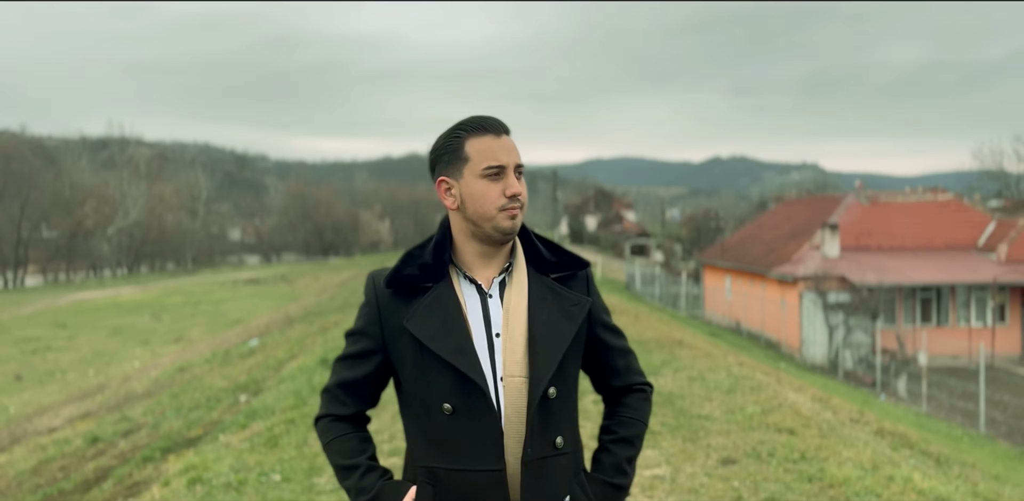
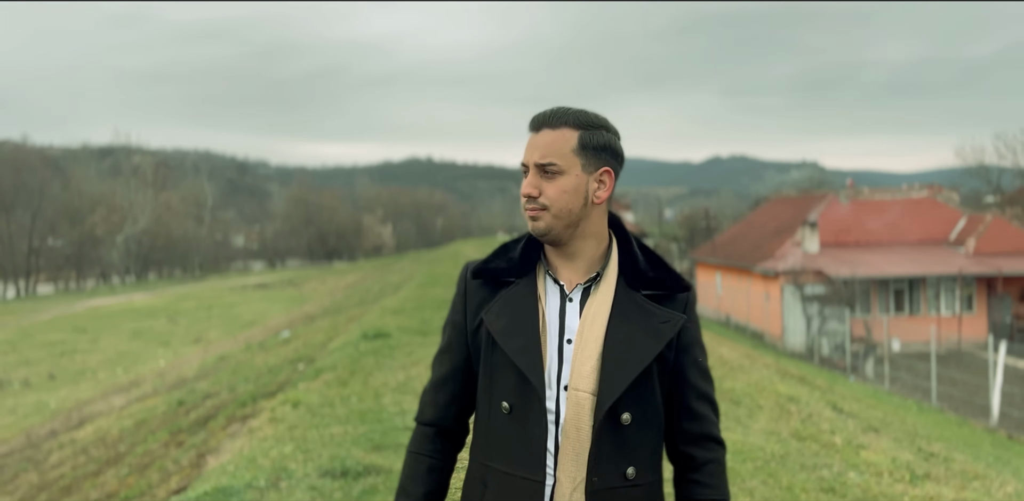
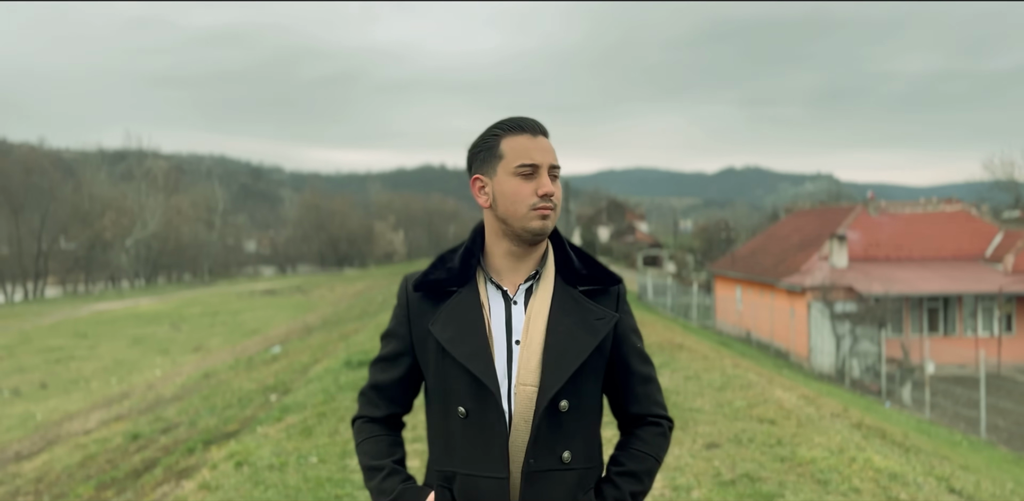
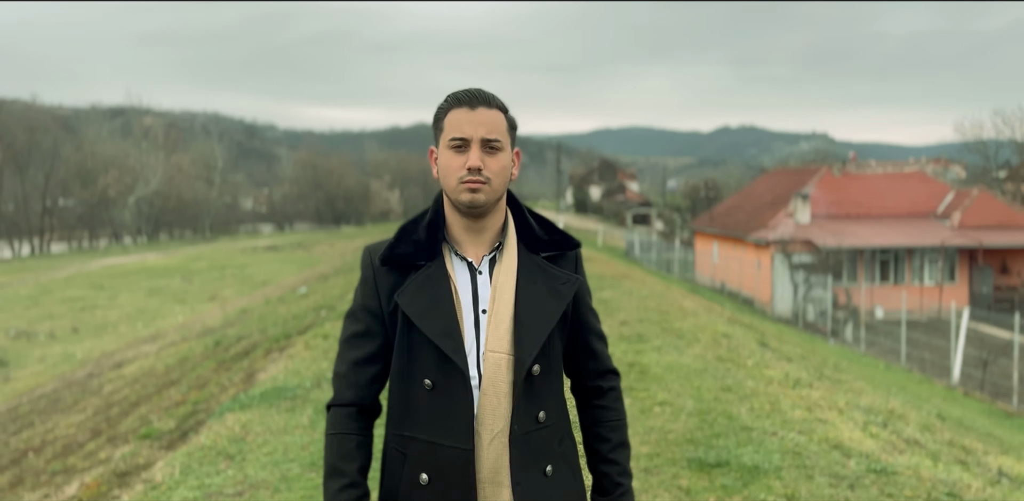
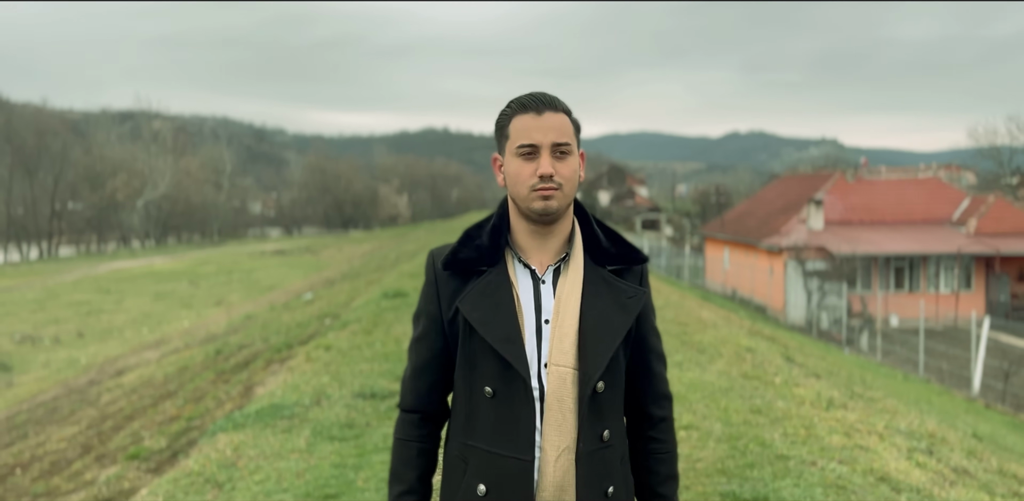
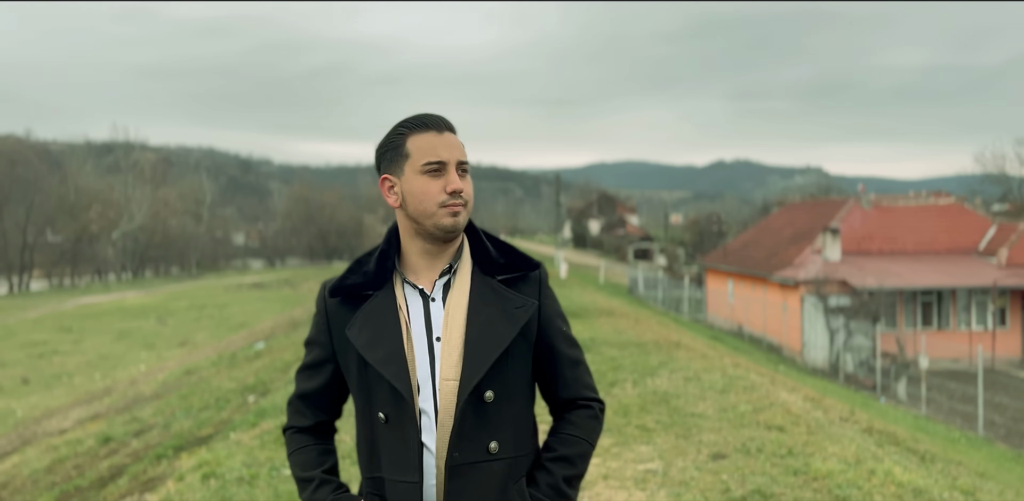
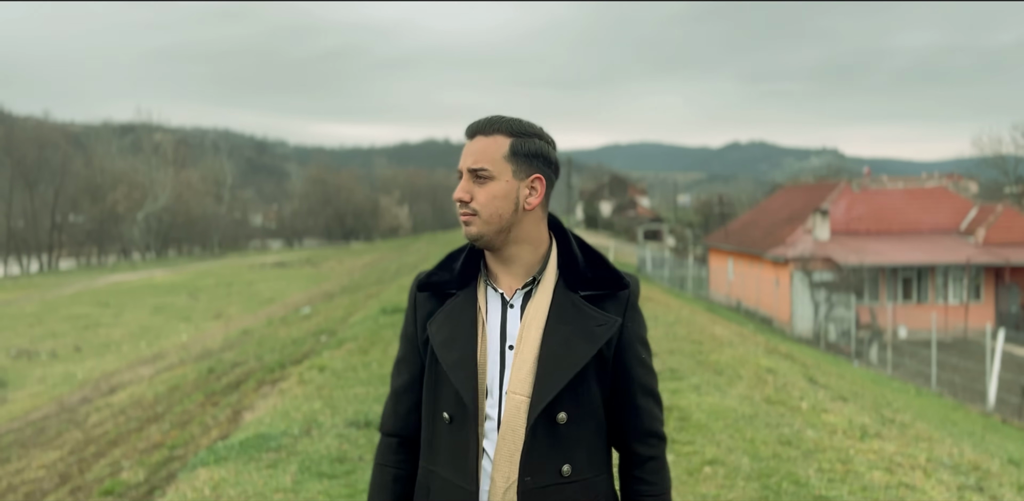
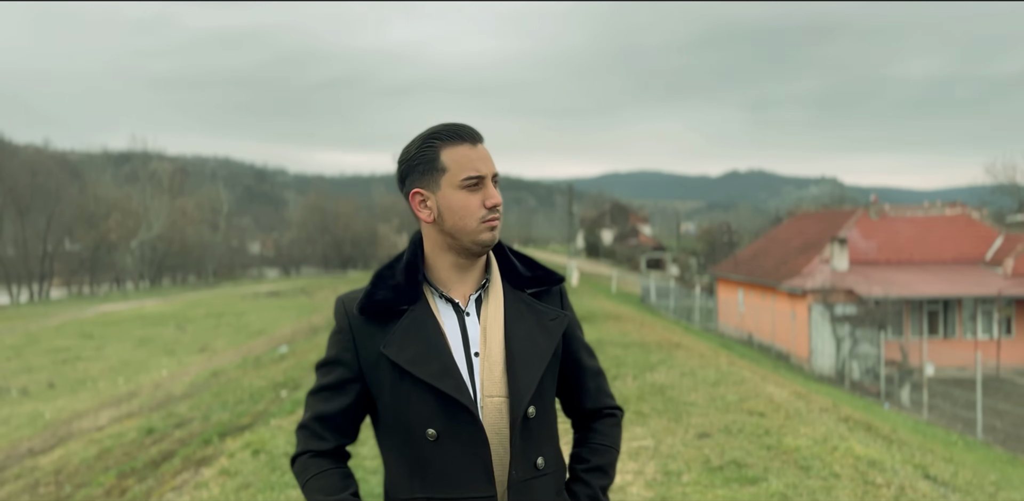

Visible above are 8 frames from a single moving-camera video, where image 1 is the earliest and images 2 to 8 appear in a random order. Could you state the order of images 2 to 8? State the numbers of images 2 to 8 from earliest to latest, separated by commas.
6, 3, 8, 2, 7, 5, 4
